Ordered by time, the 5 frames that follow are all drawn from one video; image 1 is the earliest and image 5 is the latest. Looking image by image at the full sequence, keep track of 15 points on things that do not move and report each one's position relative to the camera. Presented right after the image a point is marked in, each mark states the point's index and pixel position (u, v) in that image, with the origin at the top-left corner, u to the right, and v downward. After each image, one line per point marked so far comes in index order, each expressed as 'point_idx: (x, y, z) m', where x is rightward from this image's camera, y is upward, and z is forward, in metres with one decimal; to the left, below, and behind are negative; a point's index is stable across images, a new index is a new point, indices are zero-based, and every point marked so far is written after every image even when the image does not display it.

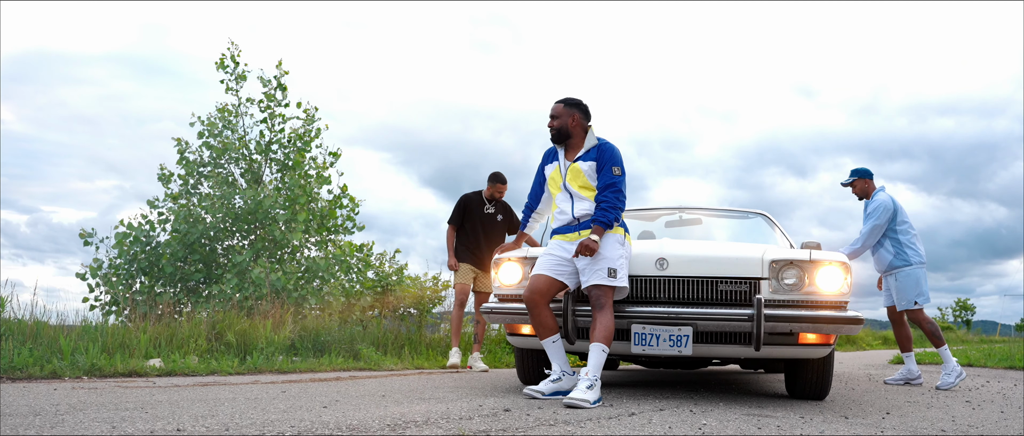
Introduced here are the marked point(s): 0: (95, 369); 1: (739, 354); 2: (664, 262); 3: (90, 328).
0: (-3.0, -1.1, +5.5) m
1: (+1.3, -0.8, +4.7) m
2: (+1.0, -0.3, +4.8) m
3: (-3.5, -0.9, +6.3) m
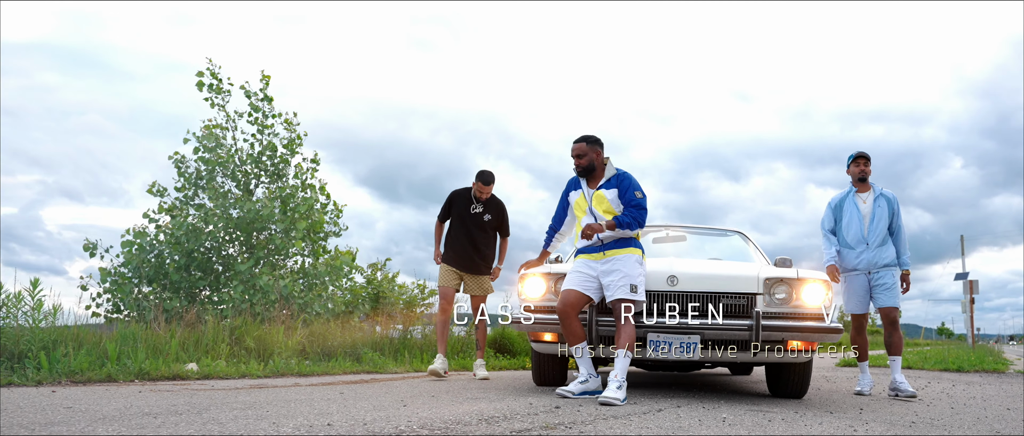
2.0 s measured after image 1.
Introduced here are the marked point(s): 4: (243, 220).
0: (-2.9, -1.2, +5.9) m
1: (+1.5, -1.0, +5.4) m
2: (+1.2, -0.4, +5.5) m
3: (-3.4, -1.0, +6.7) m
4: (-3.3, 0.0, +9.4) m
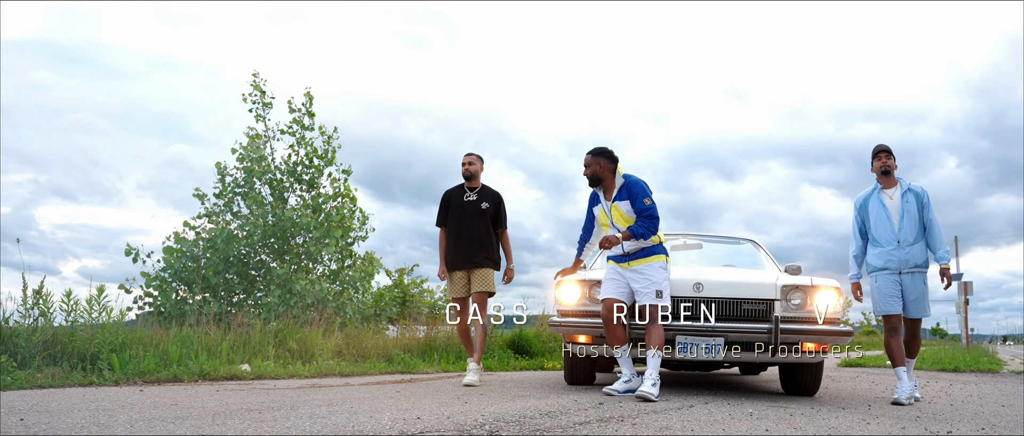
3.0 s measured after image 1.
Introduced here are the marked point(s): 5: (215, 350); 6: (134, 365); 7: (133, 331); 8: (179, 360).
0: (-2.6, -1.3, +6.4) m
1: (+1.8, -1.1, +5.9) m
2: (+1.5, -0.5, +6.0) m
3: (-3.1, -1.1, +7.1) m
4: (-3.0, -0.1, +9.9) m
5: (-2.8, -1.3, +7.1) m
6: (-3.1, -1.2, +6.1) m
7: (-3.4, -1.0, +6.8) m
8: (-2.9, -1.2, +6.5) m
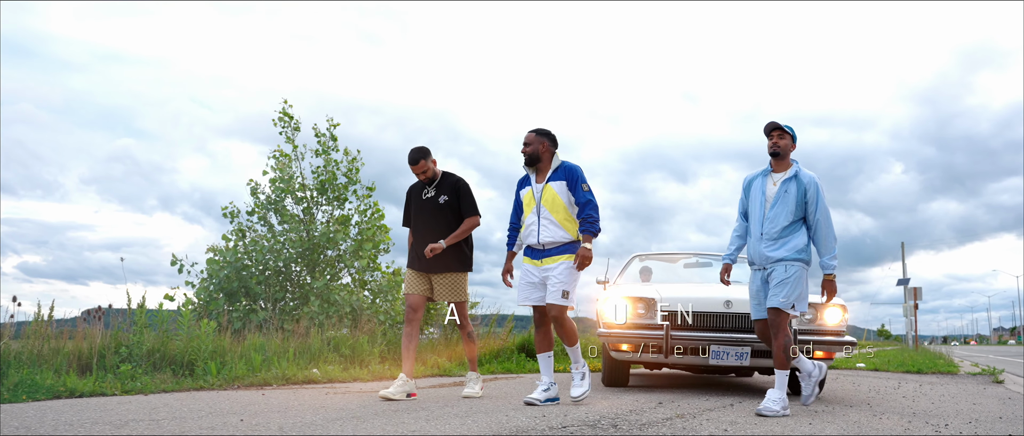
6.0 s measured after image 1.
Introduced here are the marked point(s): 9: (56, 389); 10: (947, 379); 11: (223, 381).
0: (-2.1, -1.5, +7.2) m
1: (+2.3, -1.3, +6.9) m
2: (+2.0, -0.8, +6.9) m
3: (-2.7, -1.3, +7.9) m
4: (-2.8, -0.3, +10.6) m
5: (-2.4, -1.4, +7.9) m
6: (-2.6, -1.4, +6.8) m
7: (-3.0, -1.2, +7.5) m
8: (-2.4, -1.4, +7.2) m
9: (-3.2, -1.2, +5.2) m
10: (+7.6, -2.8, +13.2) m
11: (-2.5, -1.4, +6.6) m
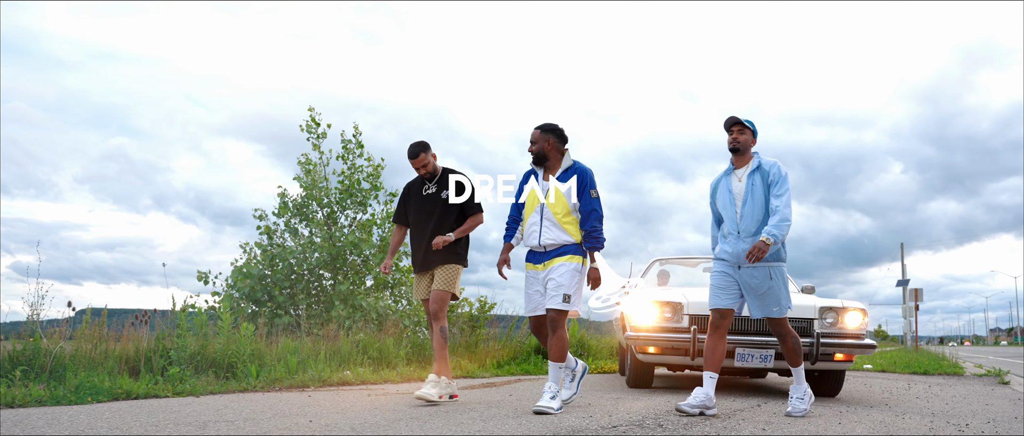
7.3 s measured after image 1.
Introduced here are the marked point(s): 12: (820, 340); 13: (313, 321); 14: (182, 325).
0: (-1.8, -1.6, +7.4) m
1: (+2.6, -1.4, +7.1) m
2: (+2.3, -0.8, +7.2) m
3: (-2.4, -1.4, +8.1) m
4: (-2.5, -0.4, +10.8) m
5: (-2.1, -1.5, +8.1) m
6: (-2.3, -1.4, +7.1) m
7: (-2.7, -1.3, +7.7) m
8: (-2.1, -1.5, +7.5) m
9: (-2.9, -1.2, +5.4) m
10: (+7.9, -2.9, +13.4) m
11: (-2.2, -1.5, +6.8) m
12: (+2.9, -1.2, +7.1) m
13: (-2.8, -1.4, +10.6) m
14: (-3.2, -1.0, +7.2) m
